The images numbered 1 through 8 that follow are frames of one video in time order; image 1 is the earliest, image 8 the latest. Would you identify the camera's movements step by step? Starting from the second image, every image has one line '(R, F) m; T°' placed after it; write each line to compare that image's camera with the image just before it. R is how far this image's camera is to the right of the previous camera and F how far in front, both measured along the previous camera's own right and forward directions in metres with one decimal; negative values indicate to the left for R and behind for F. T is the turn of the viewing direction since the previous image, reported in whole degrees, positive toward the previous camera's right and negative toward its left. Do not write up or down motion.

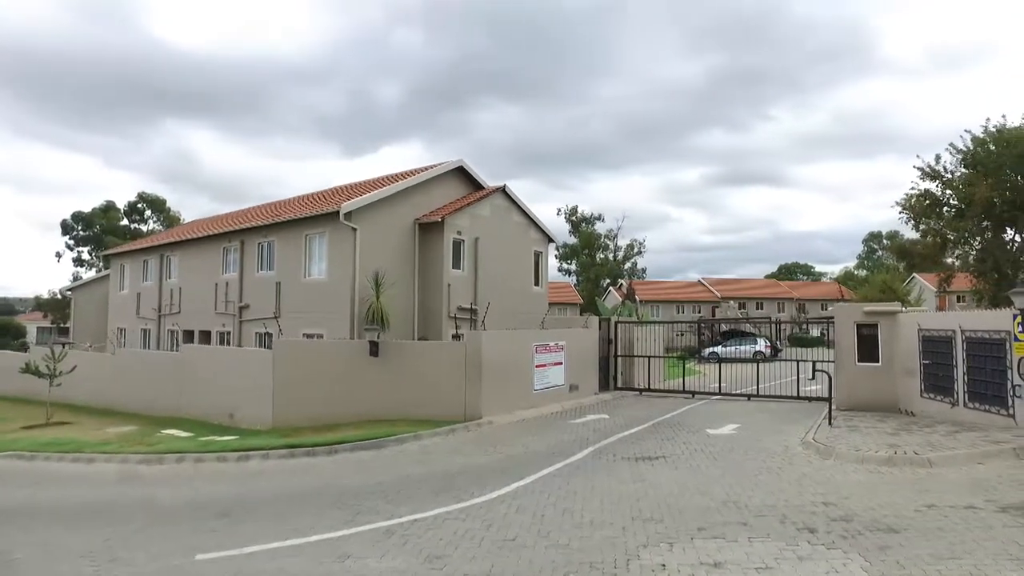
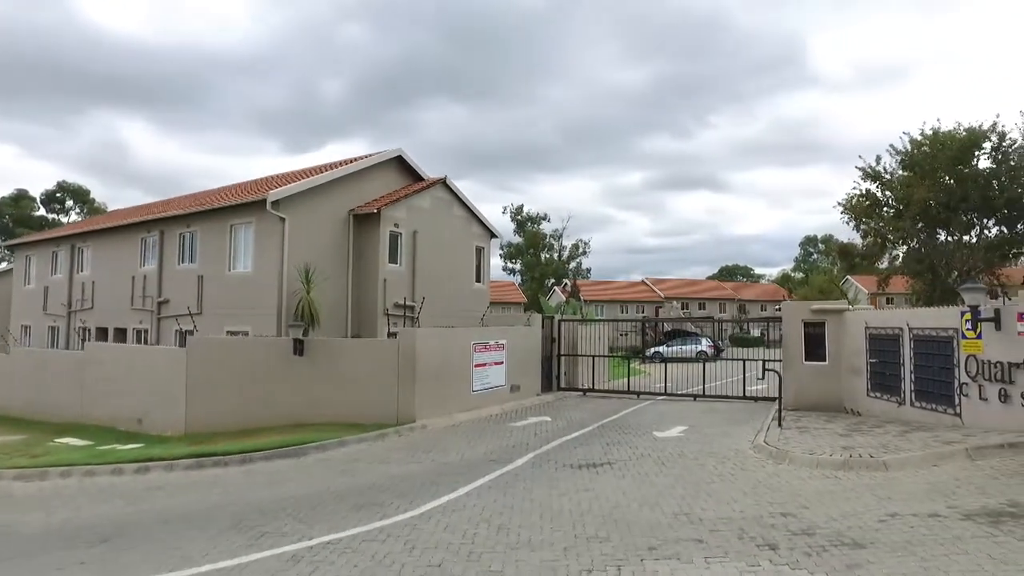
(+0.2, +1.0) m; +5°
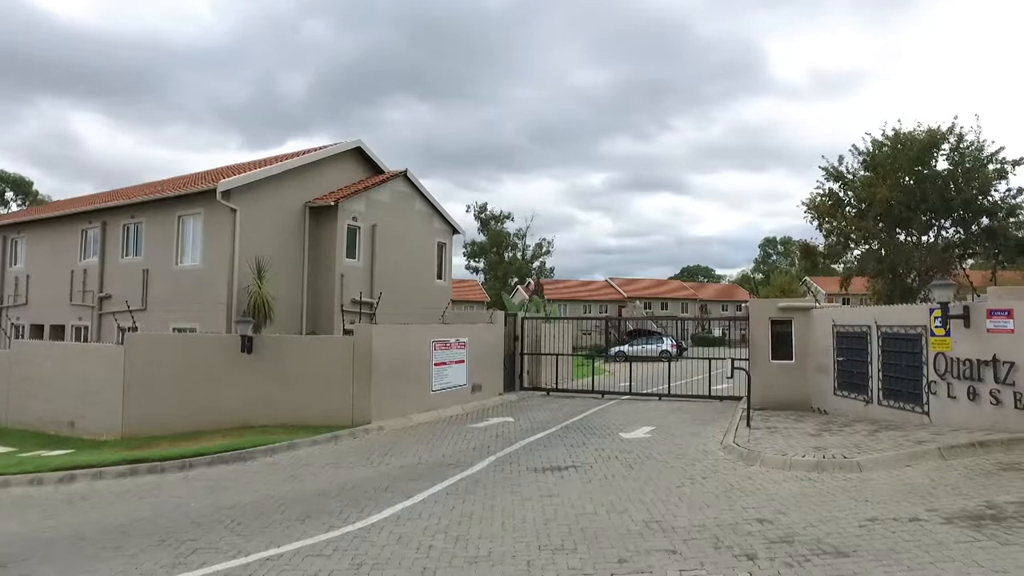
(0.0, +0.6) m; +3°
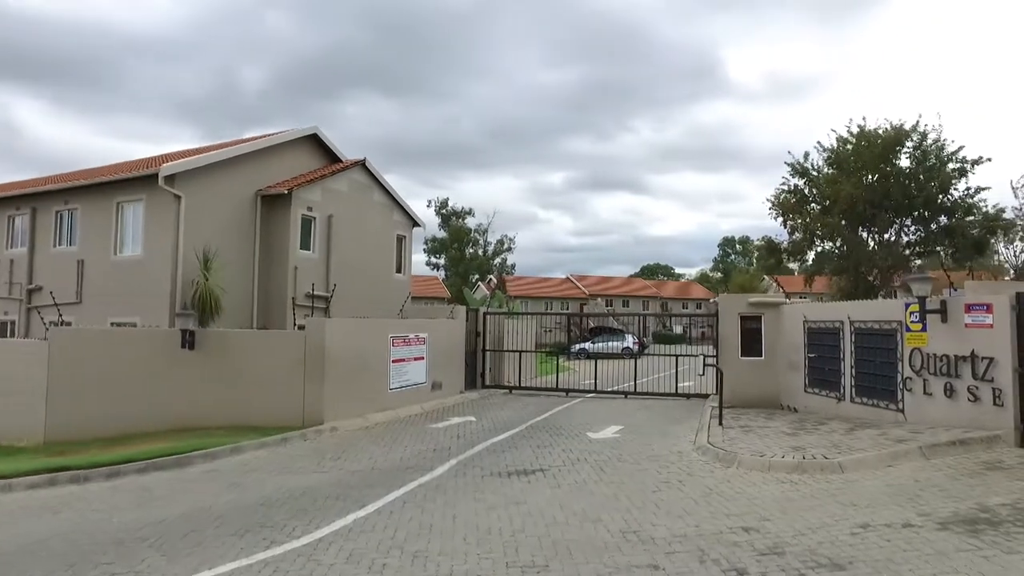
(0.0, +0.7) m; +3°
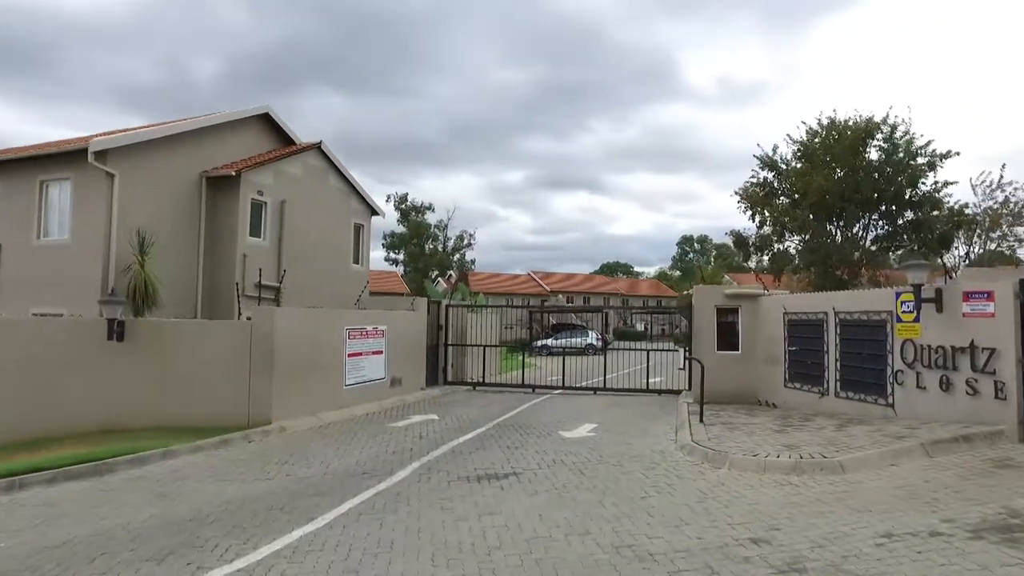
(-0.2, +1.0) m; +4°
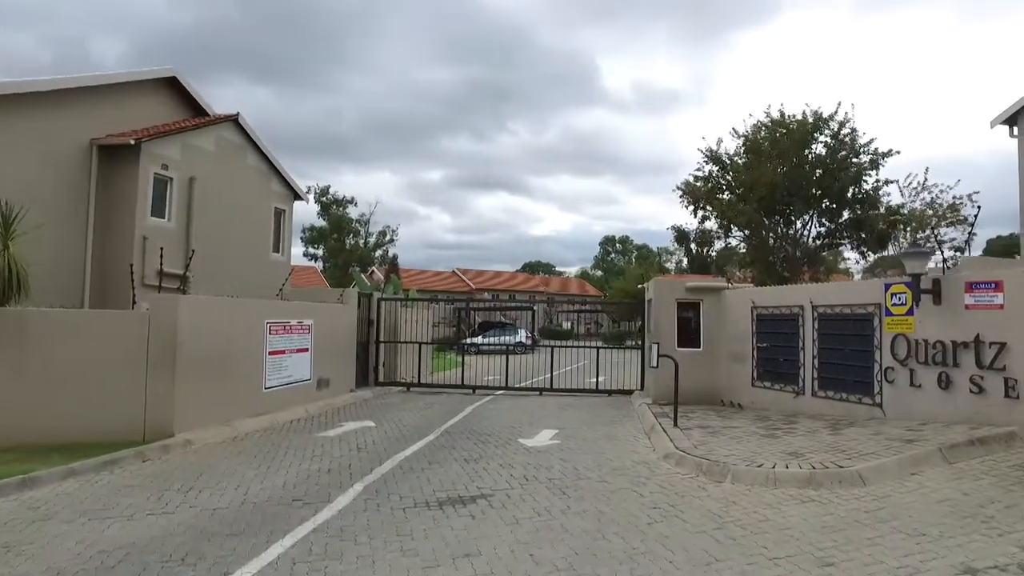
(-0.5, +1.5) m; +7°
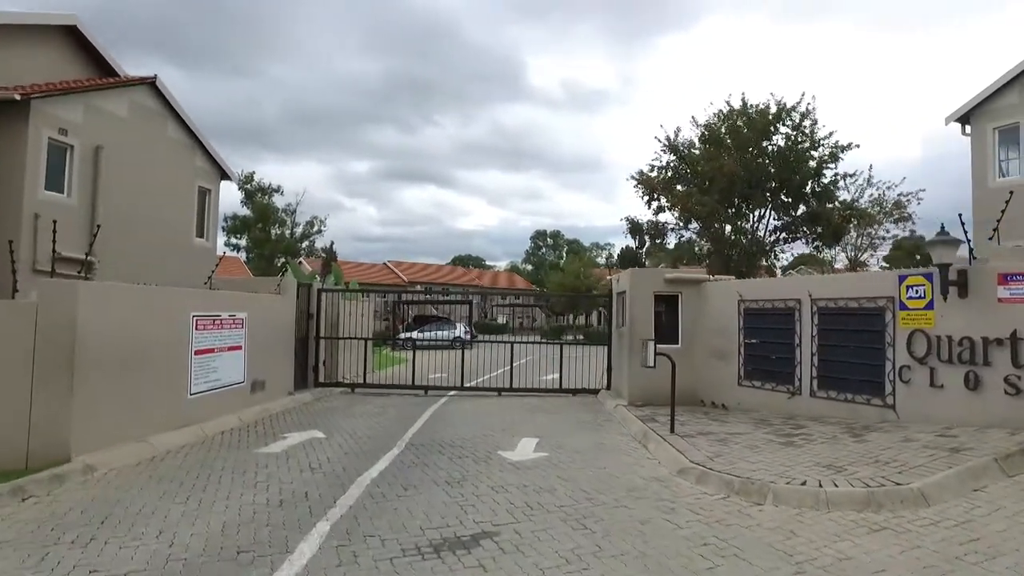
(-0.7, +1.5) m; +6°
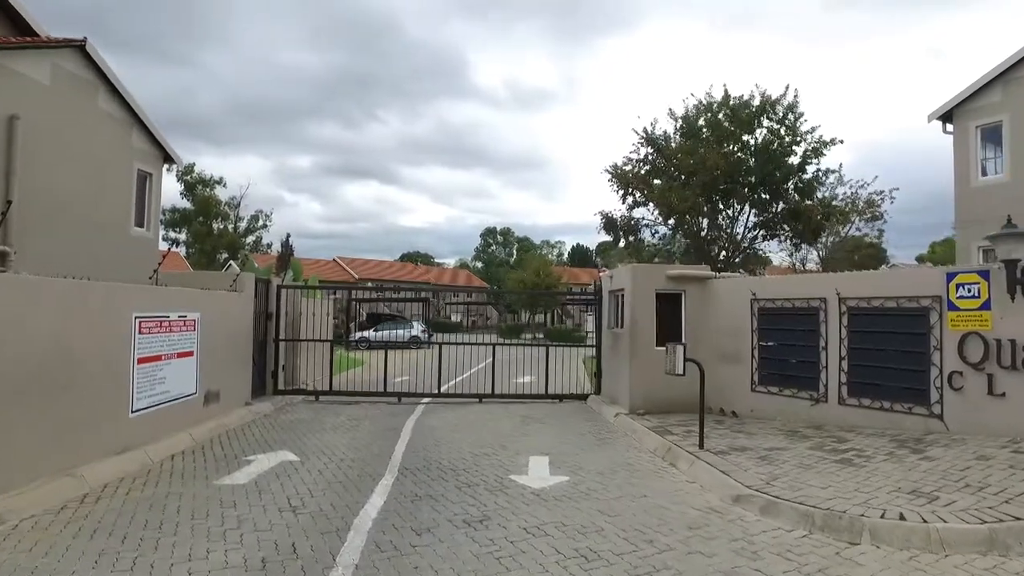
(-0.8, +1.3) m; +5°
